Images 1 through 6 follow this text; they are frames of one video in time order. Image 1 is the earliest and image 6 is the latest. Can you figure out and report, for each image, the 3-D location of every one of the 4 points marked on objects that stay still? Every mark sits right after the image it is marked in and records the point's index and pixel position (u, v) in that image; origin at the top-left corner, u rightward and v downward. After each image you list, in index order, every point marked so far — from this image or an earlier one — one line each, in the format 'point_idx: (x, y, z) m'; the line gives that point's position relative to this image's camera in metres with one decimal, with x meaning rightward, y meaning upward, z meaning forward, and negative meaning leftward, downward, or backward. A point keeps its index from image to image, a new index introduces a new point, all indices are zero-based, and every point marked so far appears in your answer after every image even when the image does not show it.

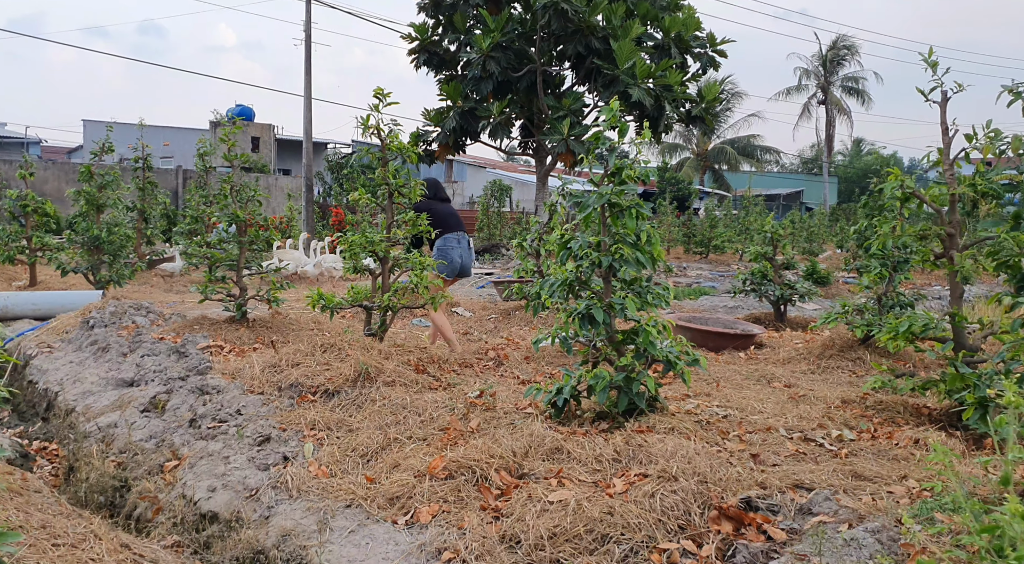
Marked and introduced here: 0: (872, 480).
0: (+1.7, -0.9, +3.7) m
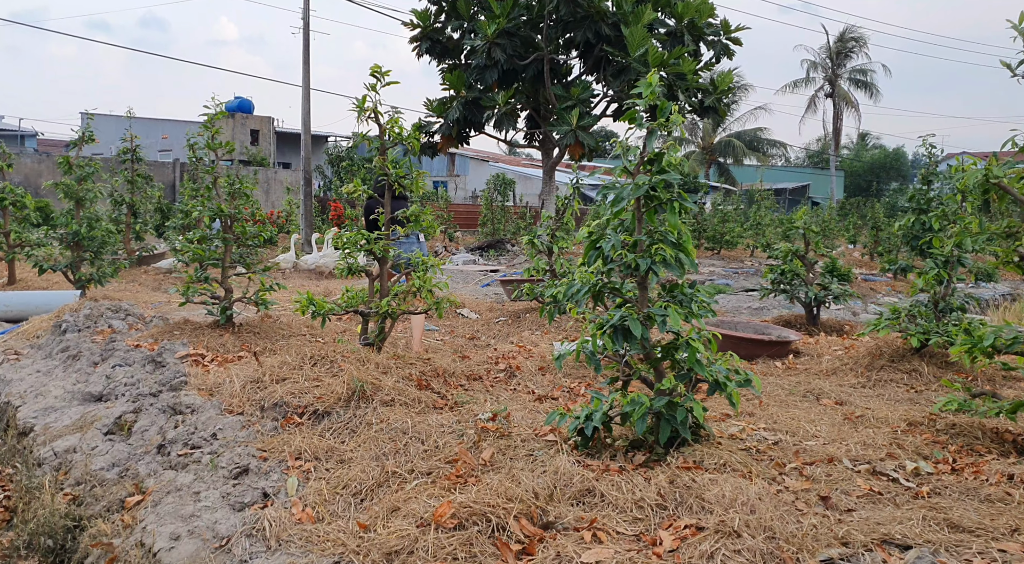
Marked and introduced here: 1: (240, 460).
0: (+1.8, -1.0, +3.1) m
1: (-1.4, -0.9, +4.1) m
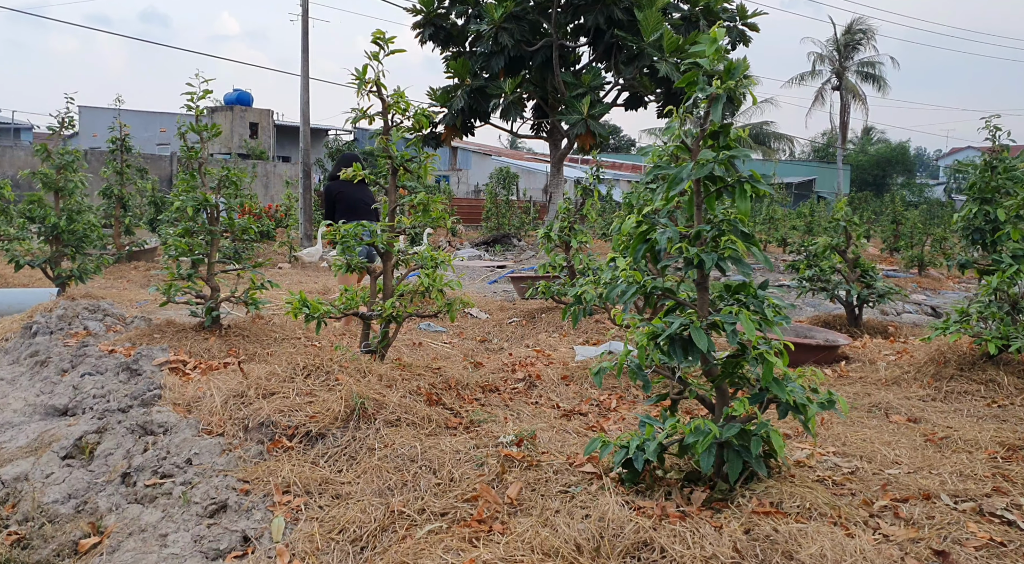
0: (+1.9, -1.0, +2.4) m
1: (-1.3, -0.9, +3.4) m
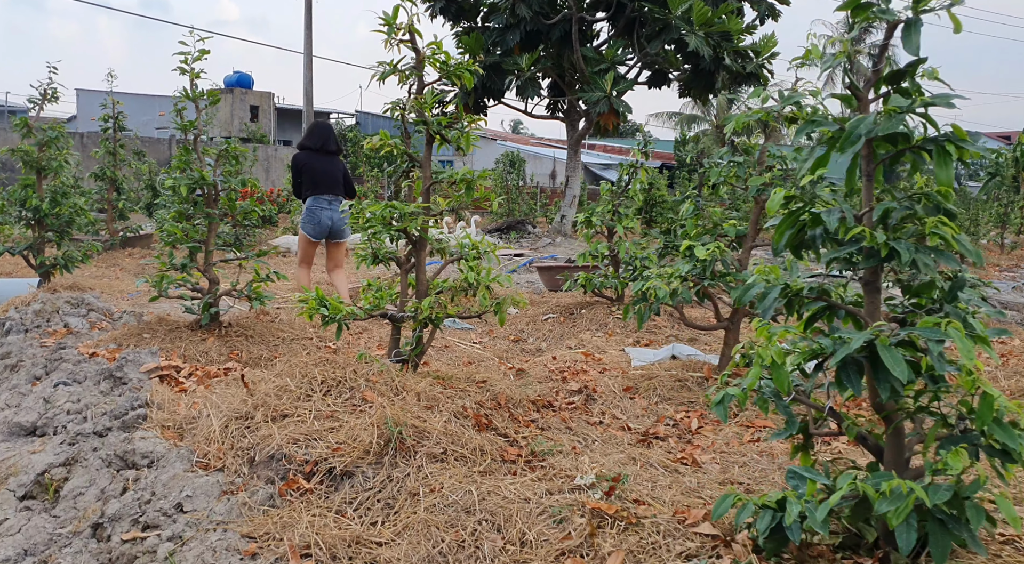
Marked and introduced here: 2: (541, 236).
0: (+2.2, -1.0, +1.6) m
1: (-1.0, -0.9, +2.6) m
2: (+0.6, +0.9, +16.2) m
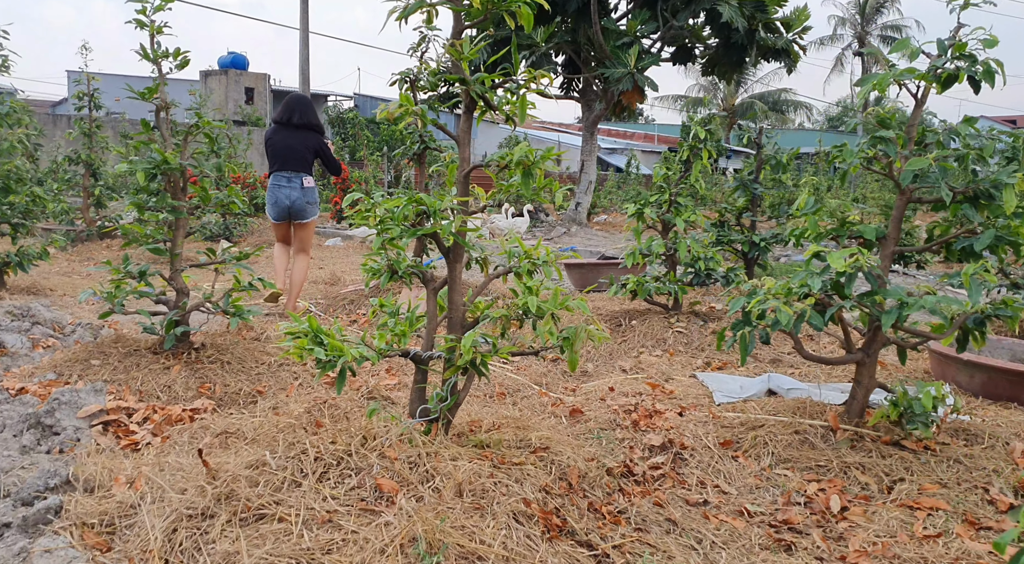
0: (+2.5, -1.1, +0.5) m
1: (-0.7, -1.0, +1.5) m
2: (+0.8, +1.1, +15.1) m
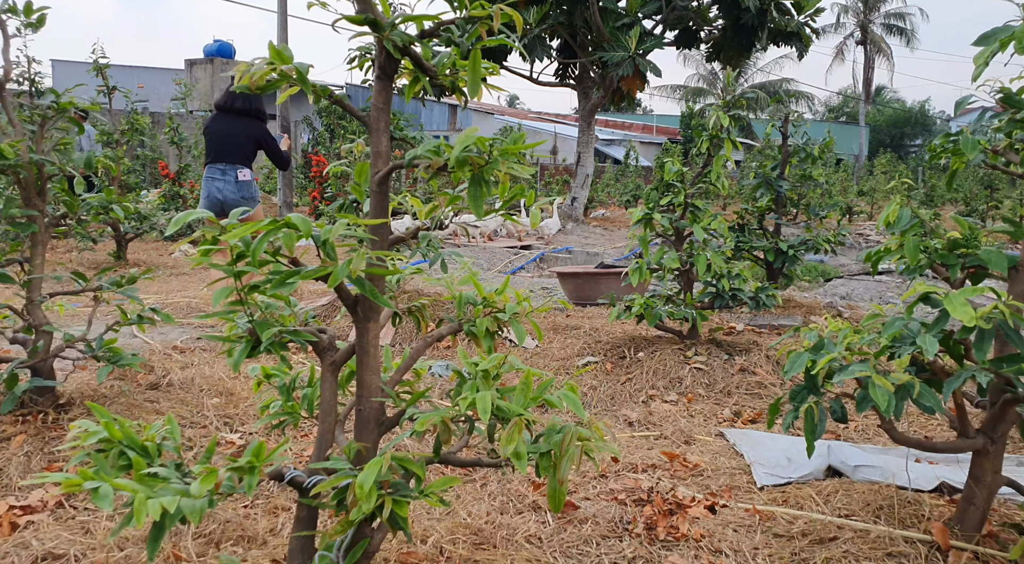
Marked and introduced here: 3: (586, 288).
0: (+2.3, -1.3, -0.6) m
1: (-0.8, -1.2, +0.4) m
2: (+0.7, +1.1, +14.0) m
3: (+0.6, -0.1, +6.3) m
